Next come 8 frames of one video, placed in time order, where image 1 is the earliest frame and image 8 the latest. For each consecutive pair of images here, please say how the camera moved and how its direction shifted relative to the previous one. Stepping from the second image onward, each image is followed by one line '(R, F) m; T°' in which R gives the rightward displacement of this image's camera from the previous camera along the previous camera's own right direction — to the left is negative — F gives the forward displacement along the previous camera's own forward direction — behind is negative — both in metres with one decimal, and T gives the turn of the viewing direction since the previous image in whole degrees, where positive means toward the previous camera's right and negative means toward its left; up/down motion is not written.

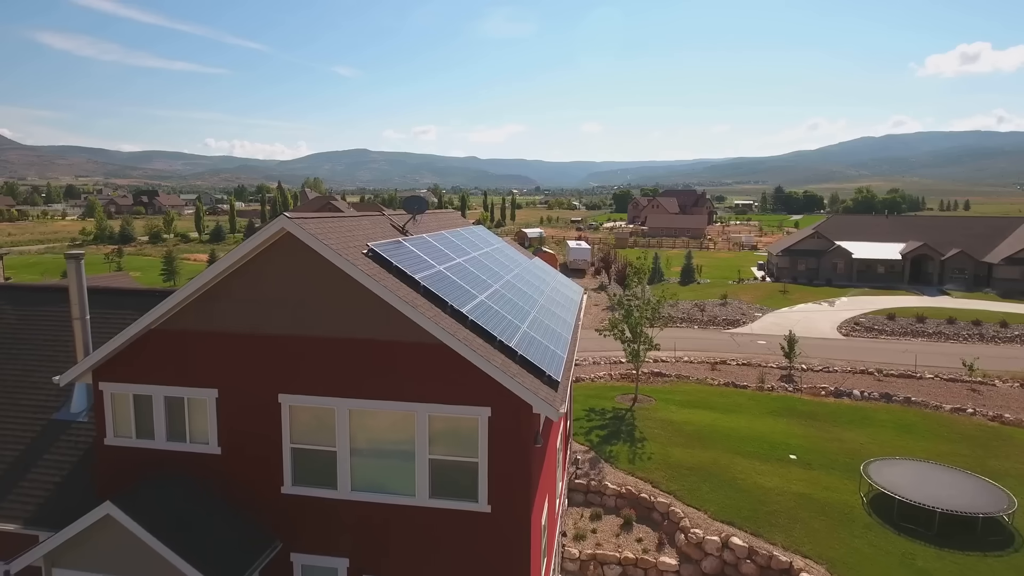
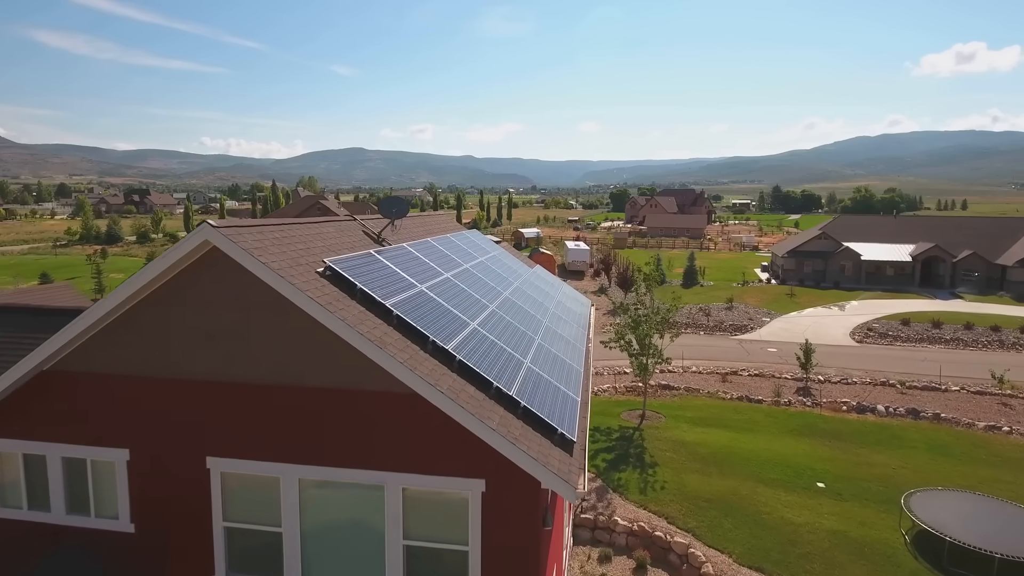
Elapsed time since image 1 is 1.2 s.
(-0.1, +2.0) m; 0°
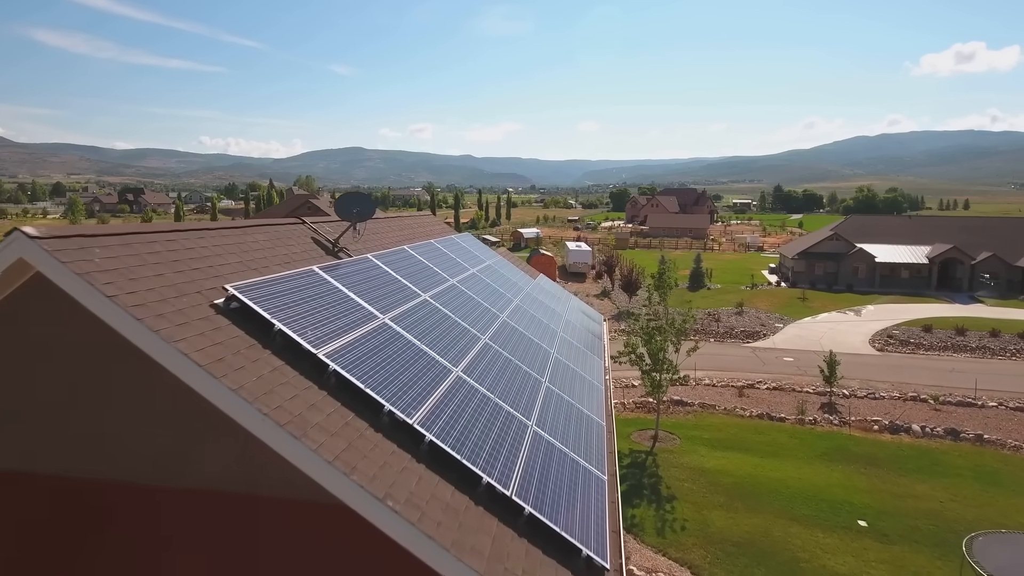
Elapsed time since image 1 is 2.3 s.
(0.0, +2.2) m; 0°
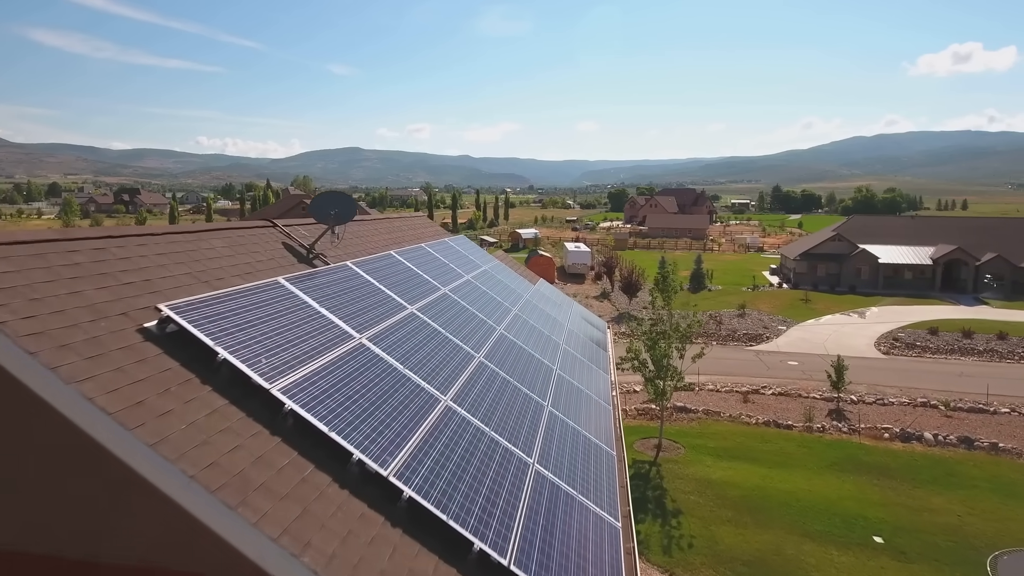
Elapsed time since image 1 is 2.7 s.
(0.0, +0.8) m; 0°
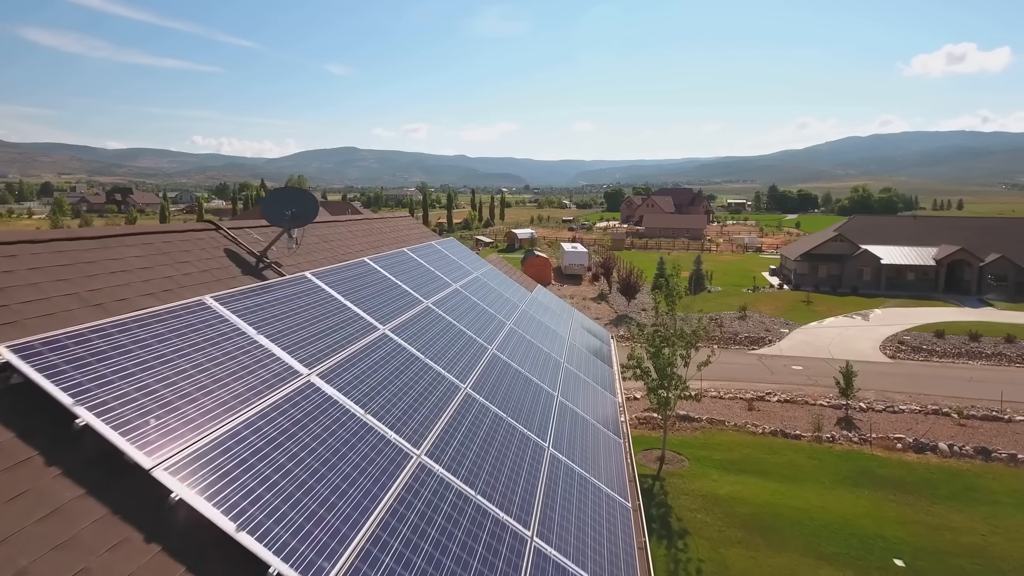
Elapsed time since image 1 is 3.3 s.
(0.0, +1.1) m; 0°
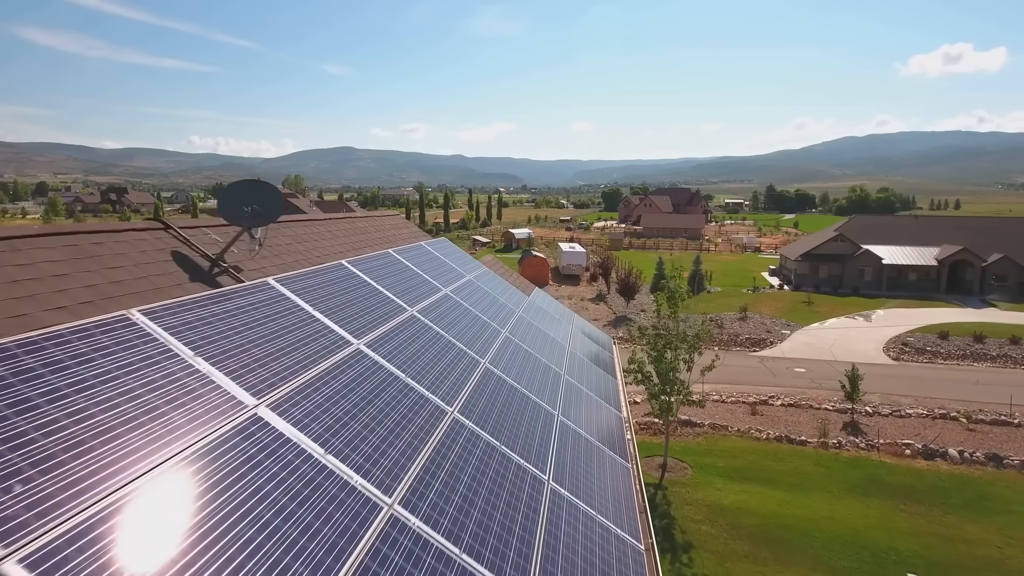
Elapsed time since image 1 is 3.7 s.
(0.0, +0.7) m; 0°
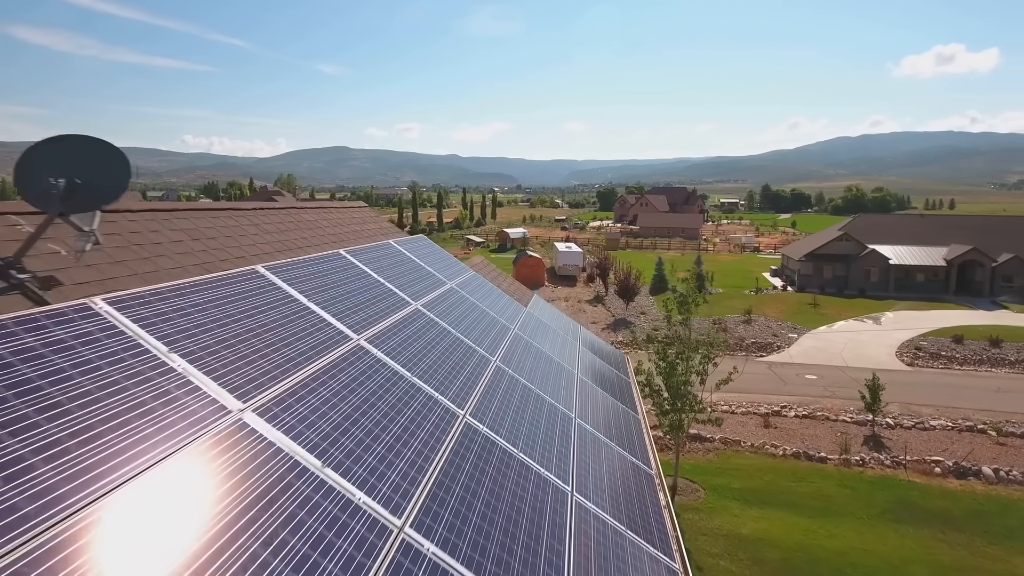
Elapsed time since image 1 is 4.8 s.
(0.0, +1.8) m; +1°
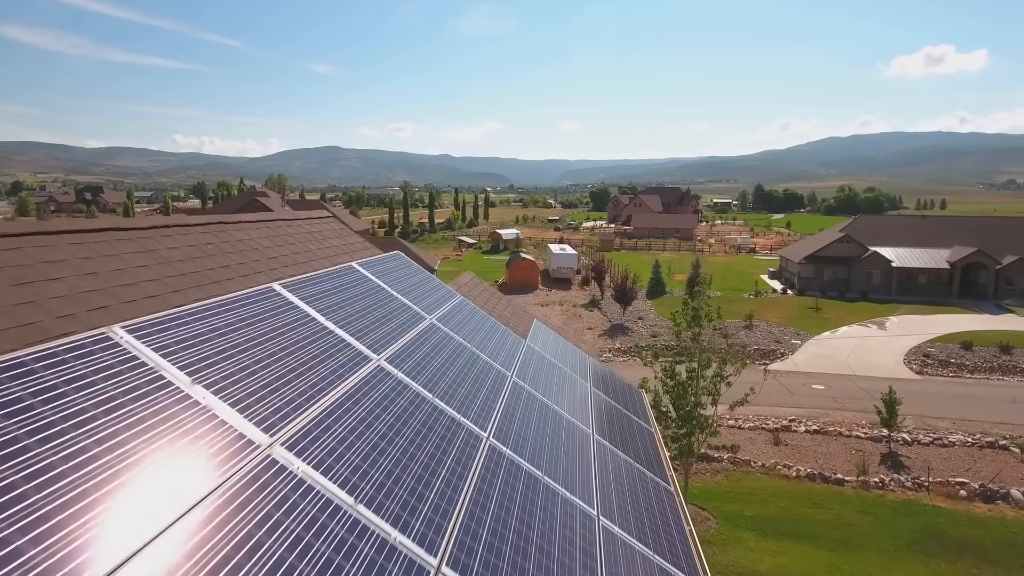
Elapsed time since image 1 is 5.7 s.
(0.0, +1.4) m; +1°
